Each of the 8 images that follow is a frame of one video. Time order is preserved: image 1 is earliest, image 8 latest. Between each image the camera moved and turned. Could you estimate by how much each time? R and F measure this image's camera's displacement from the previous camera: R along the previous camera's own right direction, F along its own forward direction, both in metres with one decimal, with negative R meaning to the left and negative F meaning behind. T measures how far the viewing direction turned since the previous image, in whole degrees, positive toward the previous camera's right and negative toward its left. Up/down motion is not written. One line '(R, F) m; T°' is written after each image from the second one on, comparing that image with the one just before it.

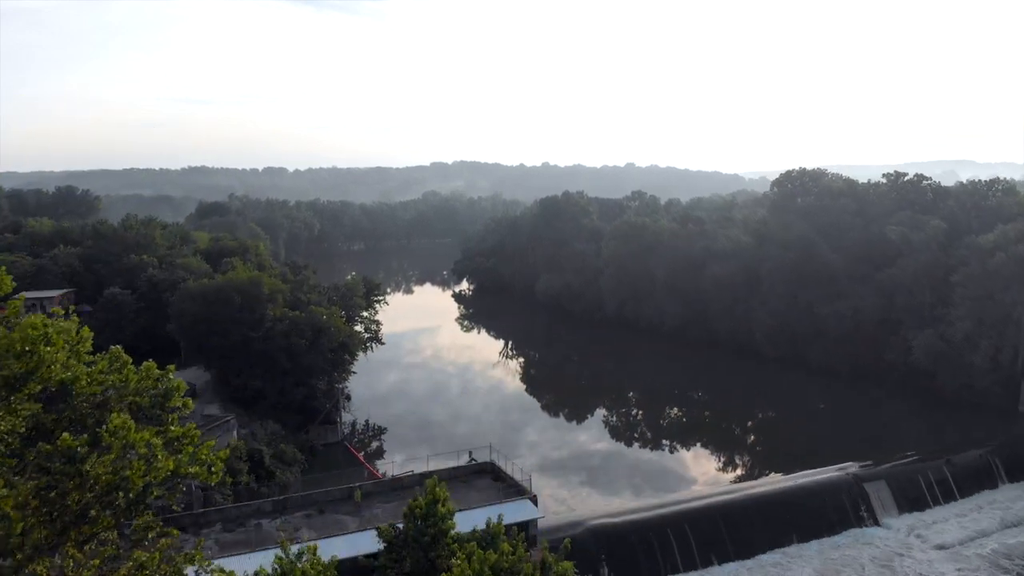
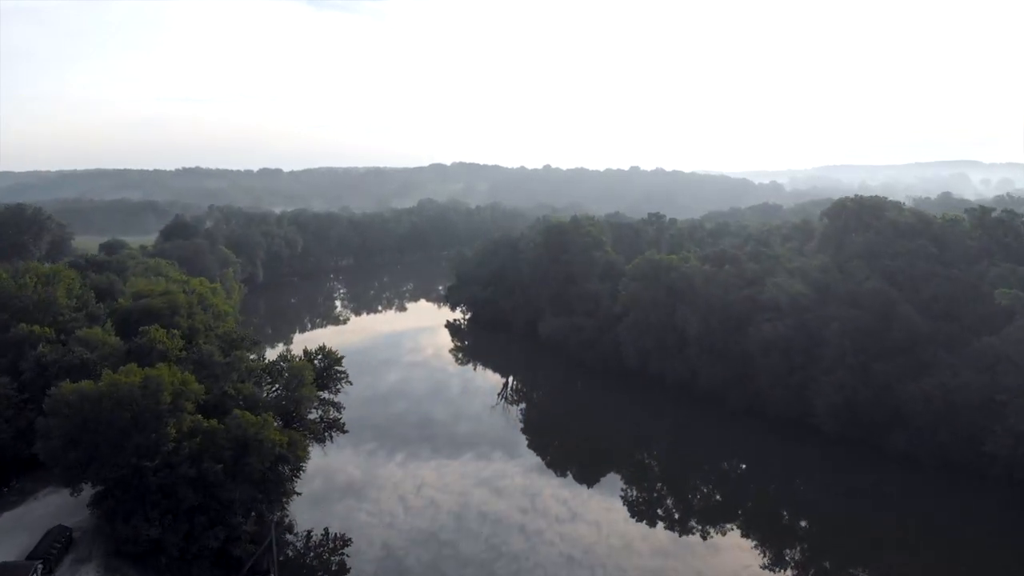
(0.0, +6.8) m; 0°
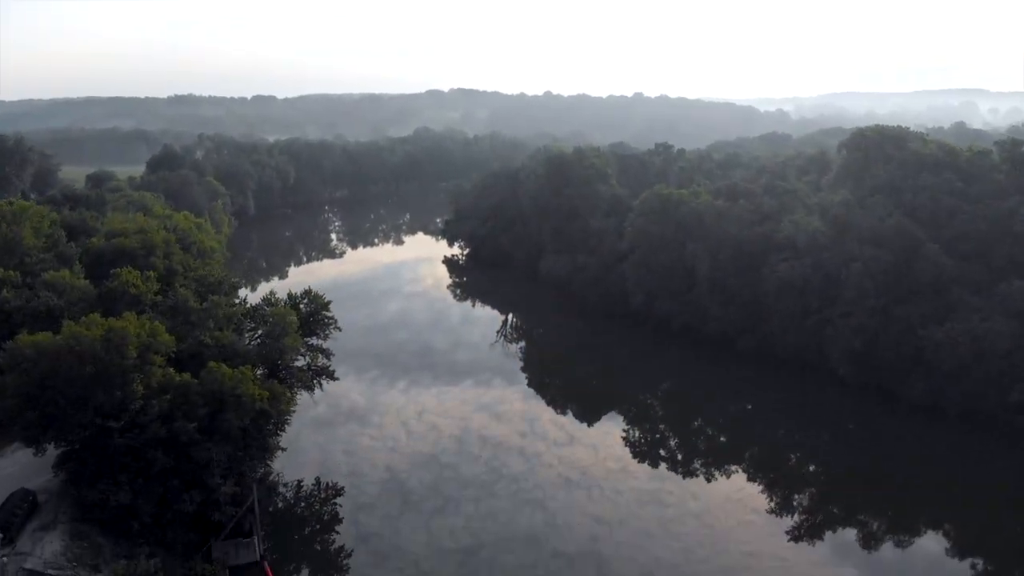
(0.0, +1.7) m; 0°
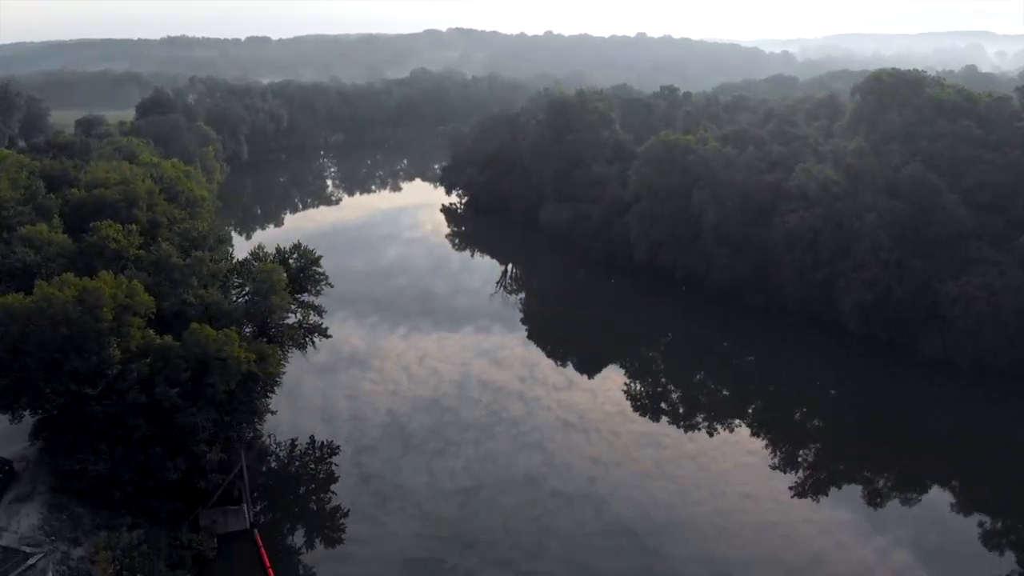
(0.0, +1.0) m; 0°
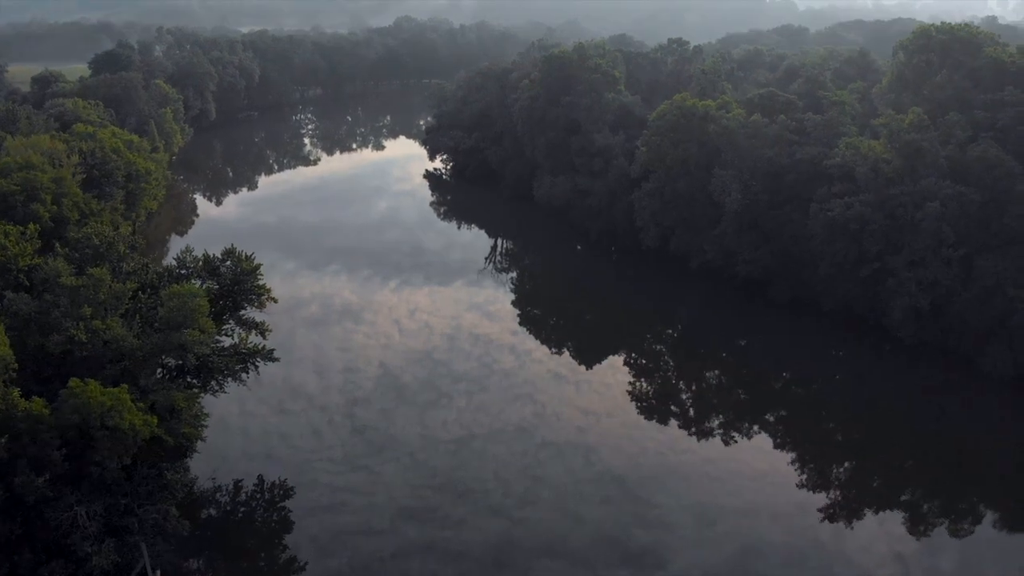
(0.0, +4.2) m; +1°
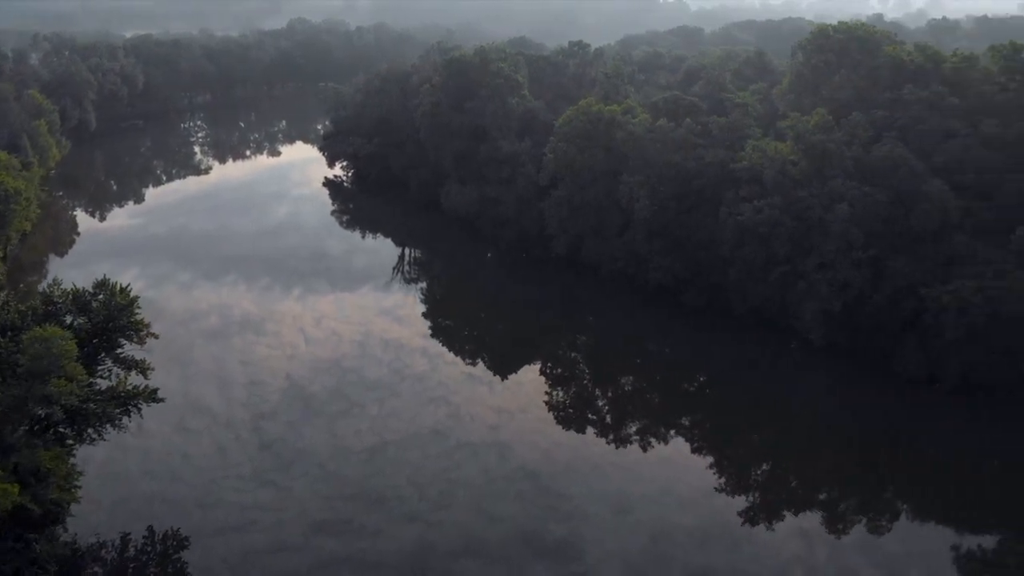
(0.0, +1.0) m; +6°
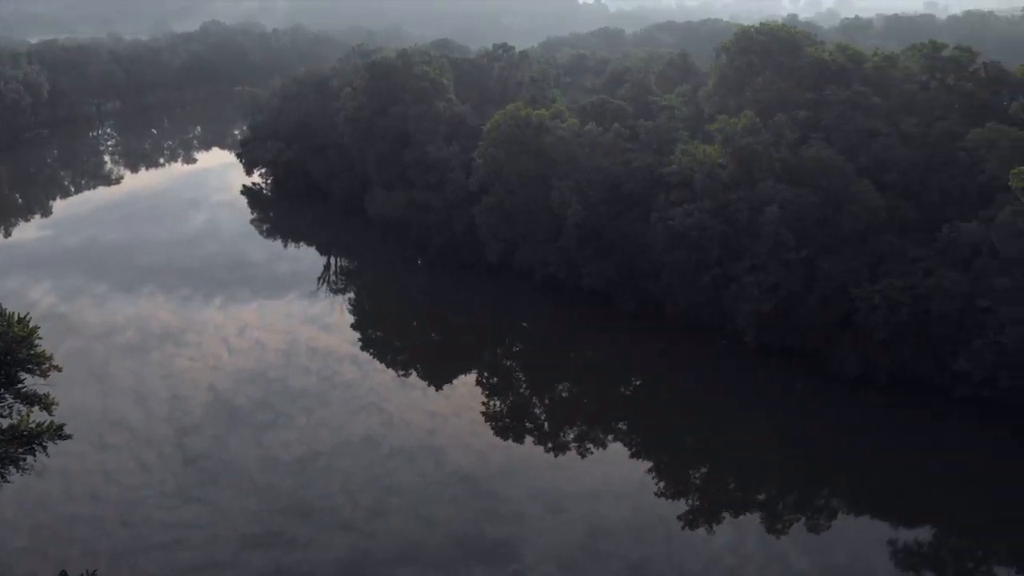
(-0.1, +0.6) m; +5°
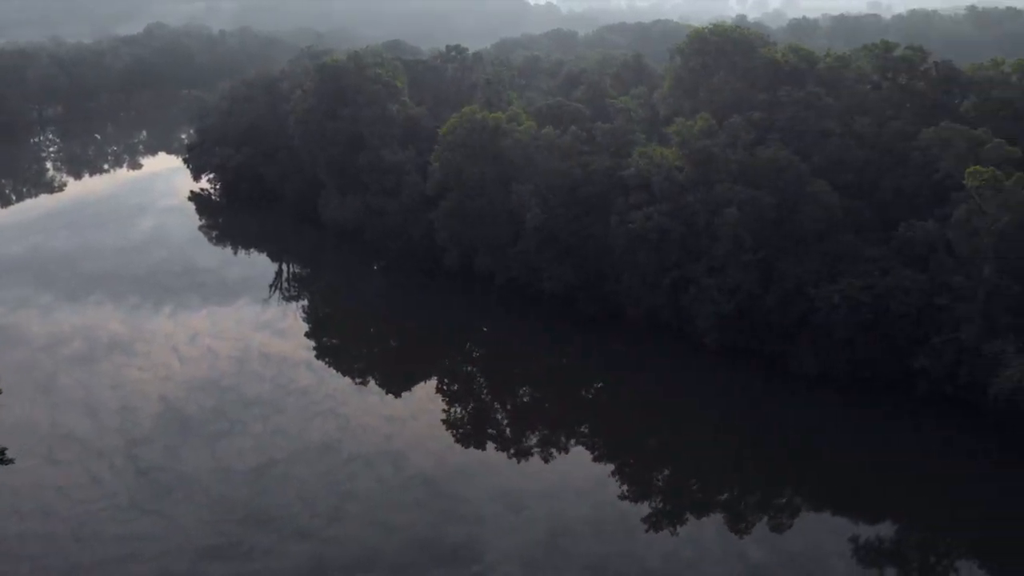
(-0.1, +0.3) m; +3°
